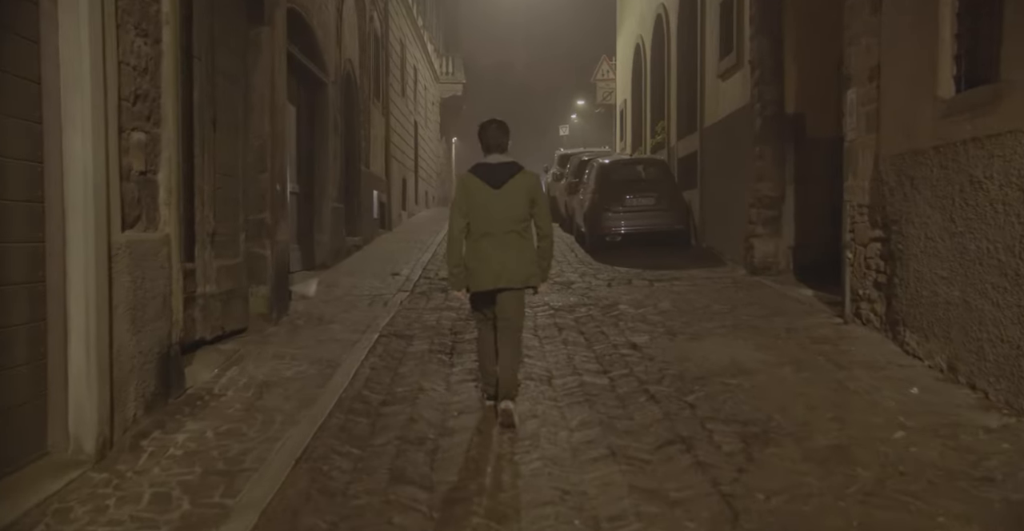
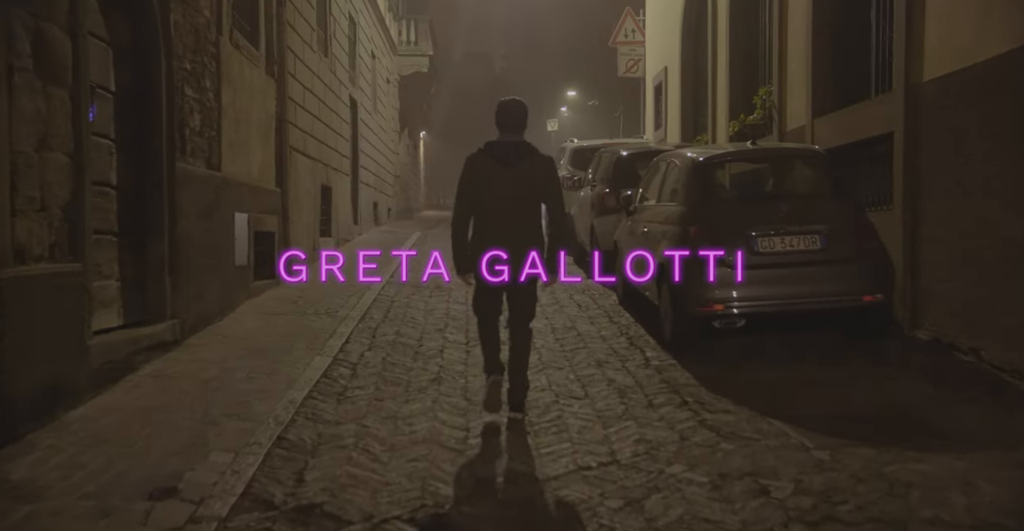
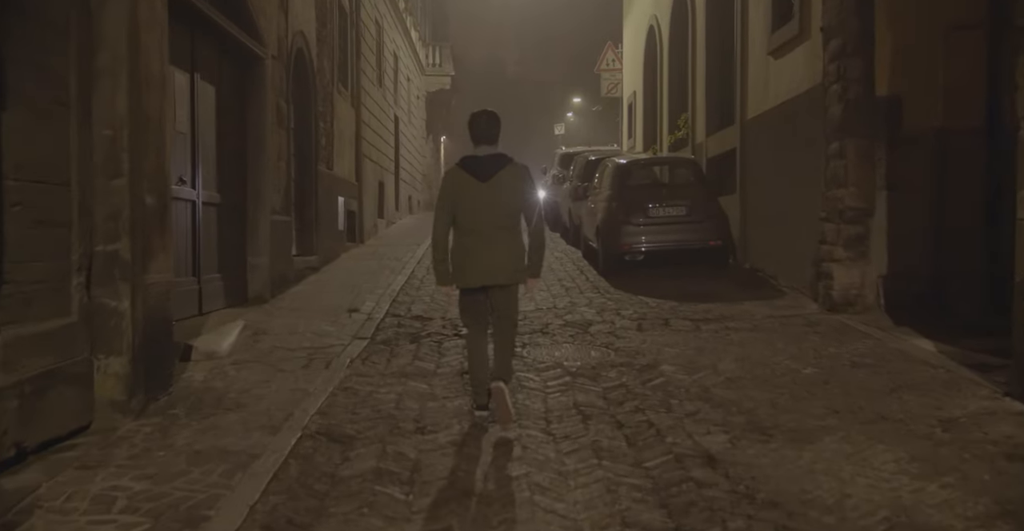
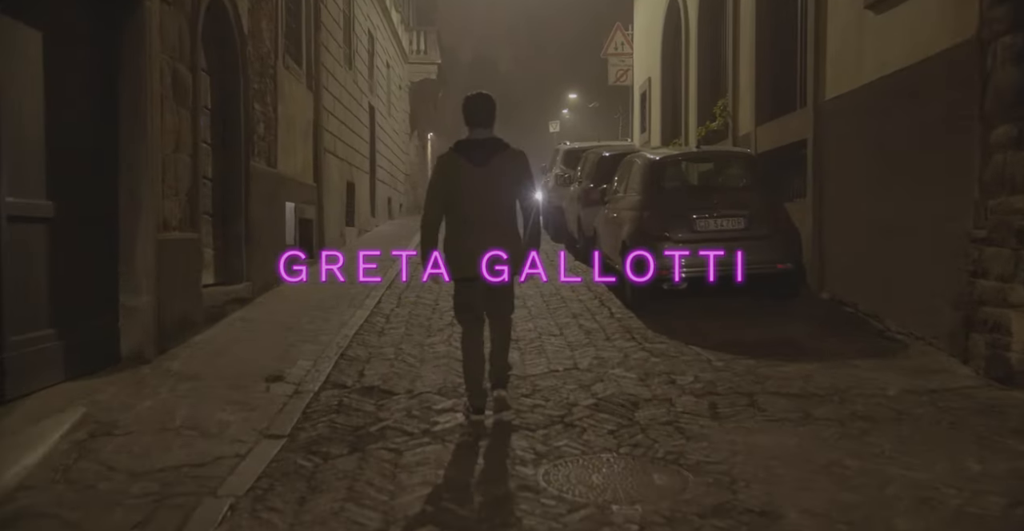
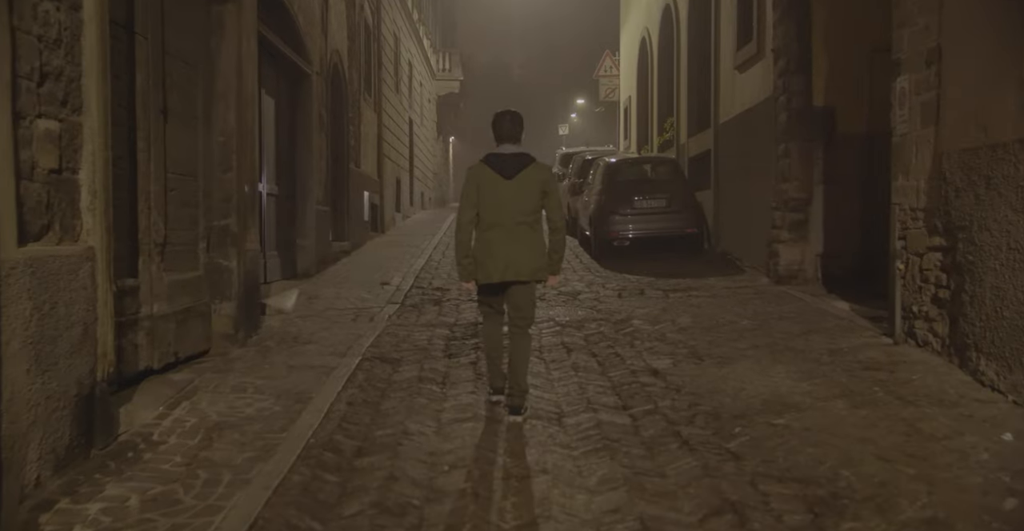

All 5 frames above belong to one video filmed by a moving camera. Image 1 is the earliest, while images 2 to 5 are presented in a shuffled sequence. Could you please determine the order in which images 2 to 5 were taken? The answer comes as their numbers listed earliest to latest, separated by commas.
5, 3, 4, 2
